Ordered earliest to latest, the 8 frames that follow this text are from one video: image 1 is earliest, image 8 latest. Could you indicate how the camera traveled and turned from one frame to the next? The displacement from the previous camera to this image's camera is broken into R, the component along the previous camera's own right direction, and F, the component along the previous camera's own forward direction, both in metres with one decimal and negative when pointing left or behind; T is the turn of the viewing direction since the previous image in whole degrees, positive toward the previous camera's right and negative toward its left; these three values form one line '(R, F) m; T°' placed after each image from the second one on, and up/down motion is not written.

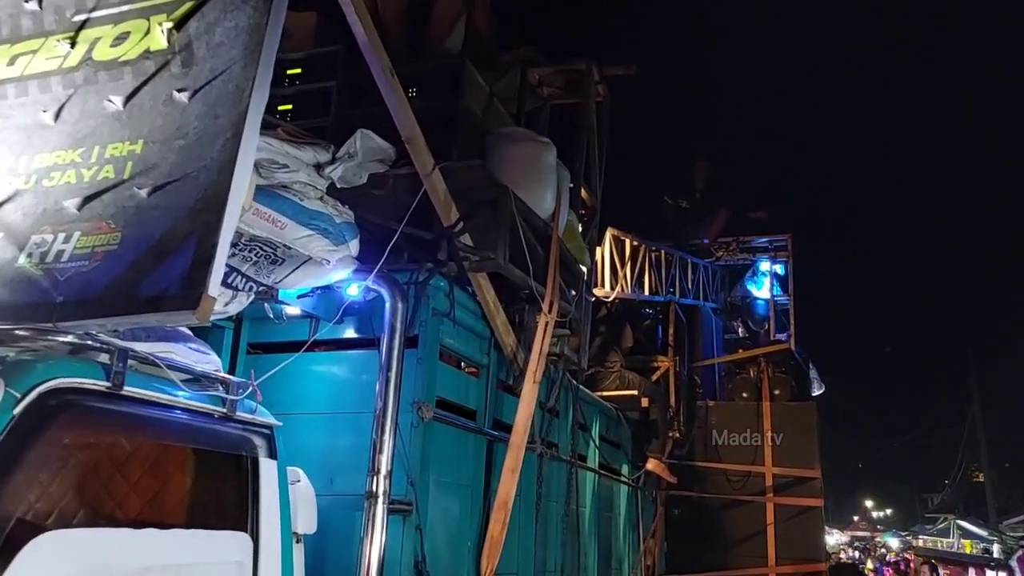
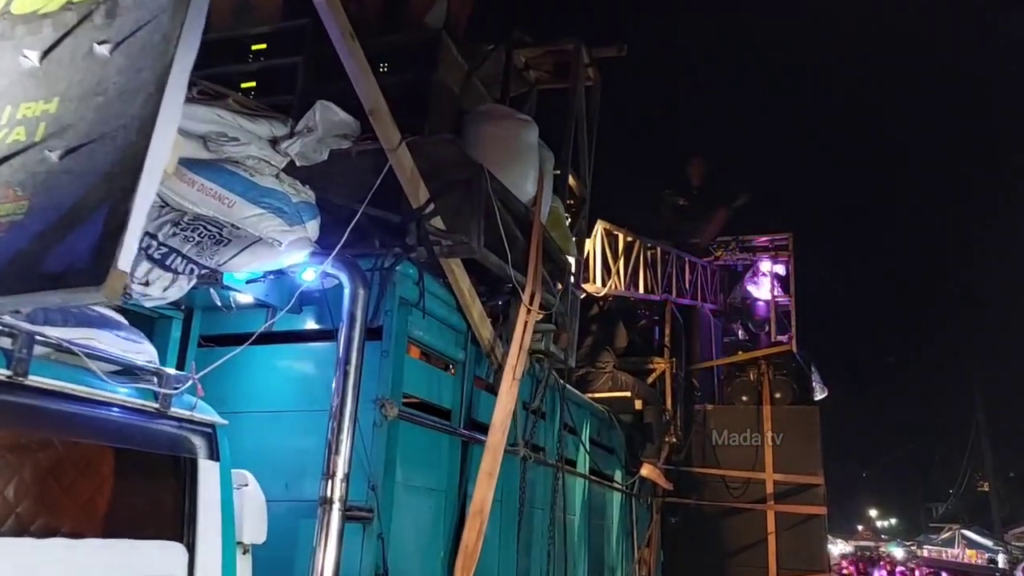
(+0.2, +0.4) m; 0°
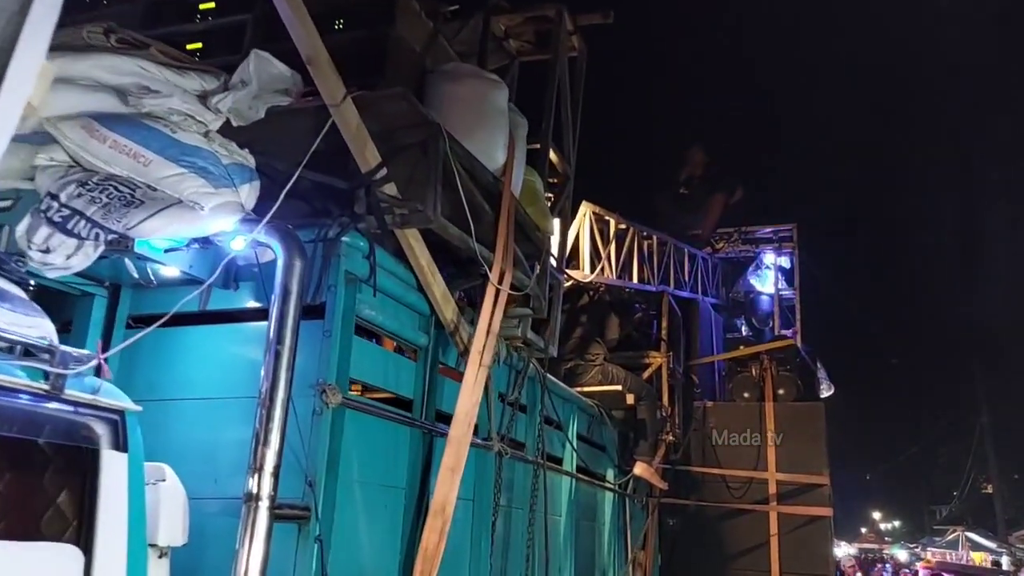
(+0.3, +0.5) m; -1°
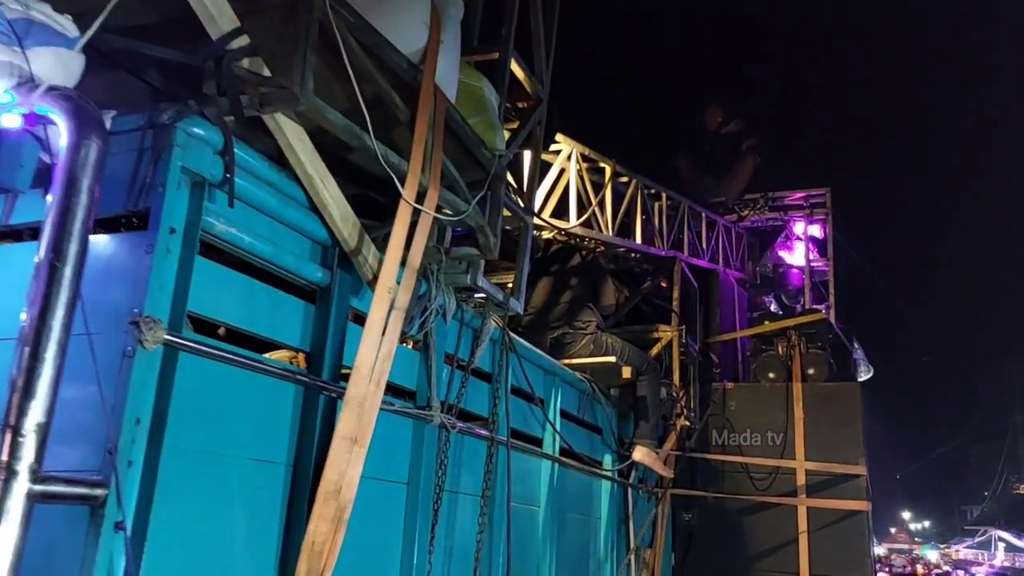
(+0.5, +1.2) m; -3°
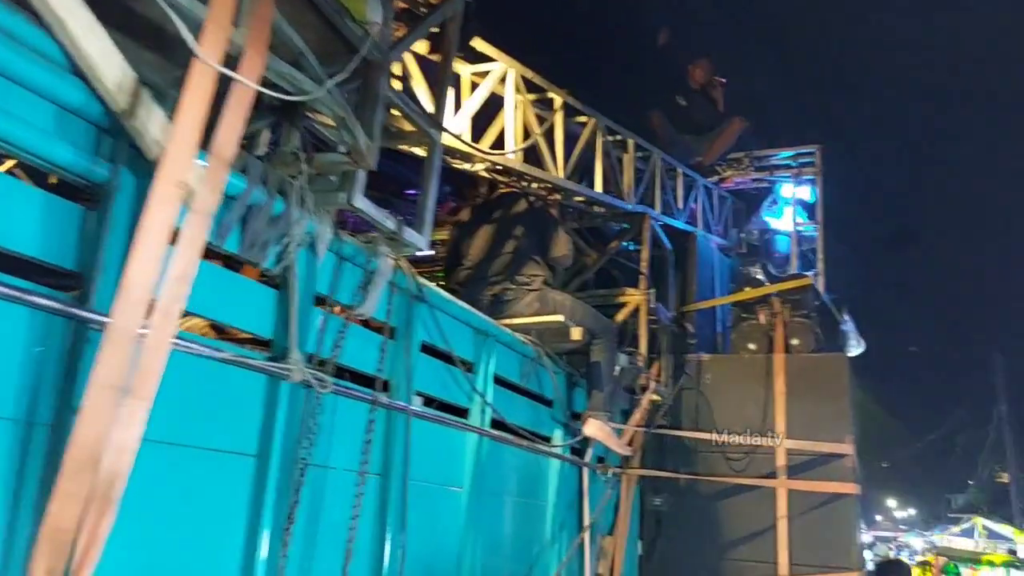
(+0.5, +1.1) m; 0°
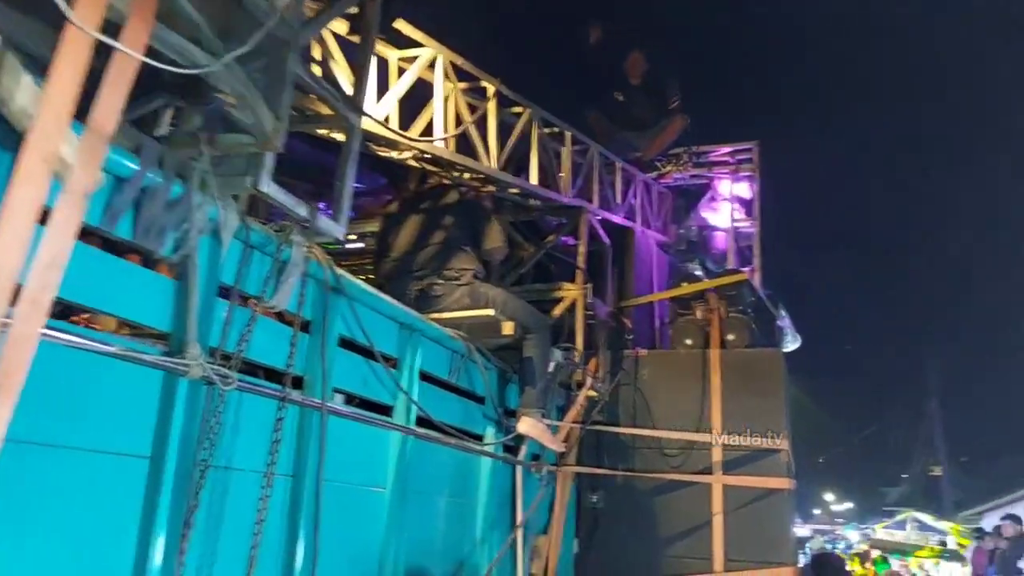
(+0.1, +0.2) m; +4°
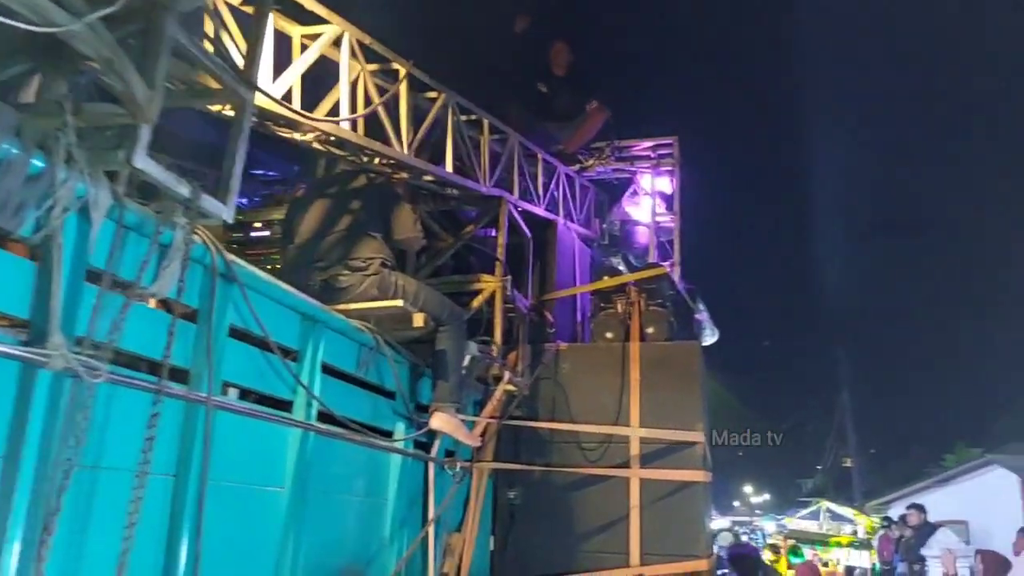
(+0.1, +0.2) m; +5°
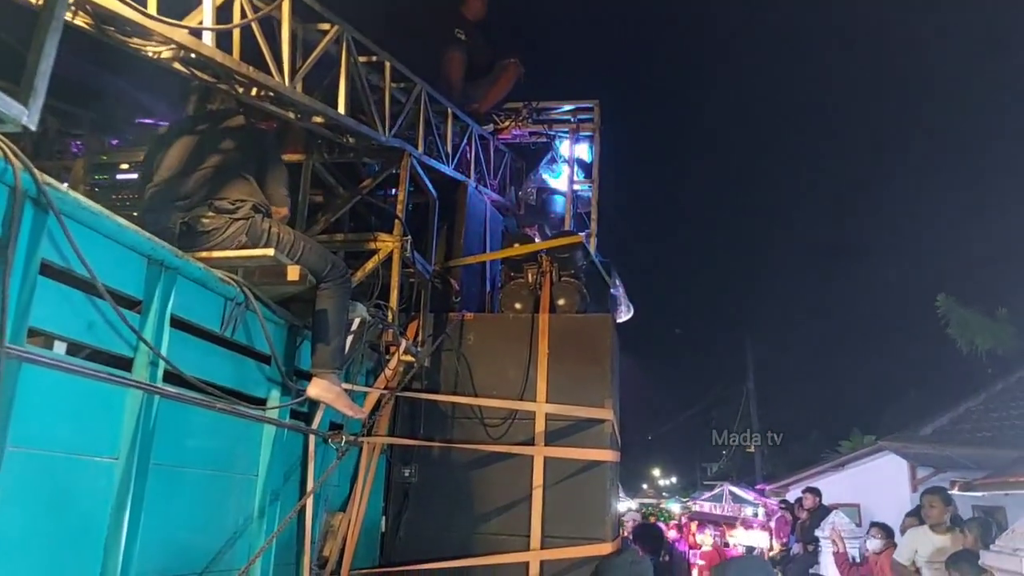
(+0.2, +0.6) m; +5°
